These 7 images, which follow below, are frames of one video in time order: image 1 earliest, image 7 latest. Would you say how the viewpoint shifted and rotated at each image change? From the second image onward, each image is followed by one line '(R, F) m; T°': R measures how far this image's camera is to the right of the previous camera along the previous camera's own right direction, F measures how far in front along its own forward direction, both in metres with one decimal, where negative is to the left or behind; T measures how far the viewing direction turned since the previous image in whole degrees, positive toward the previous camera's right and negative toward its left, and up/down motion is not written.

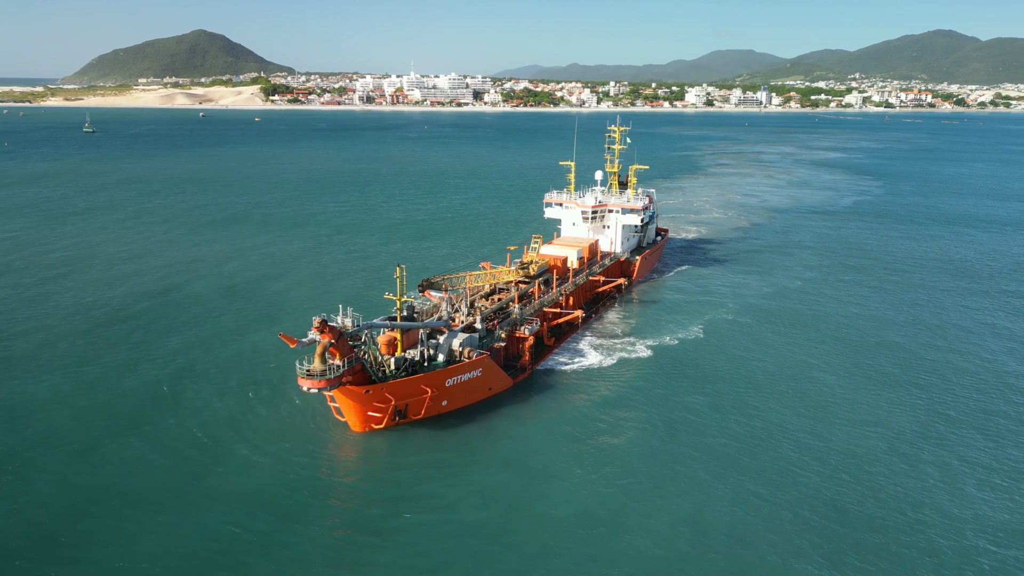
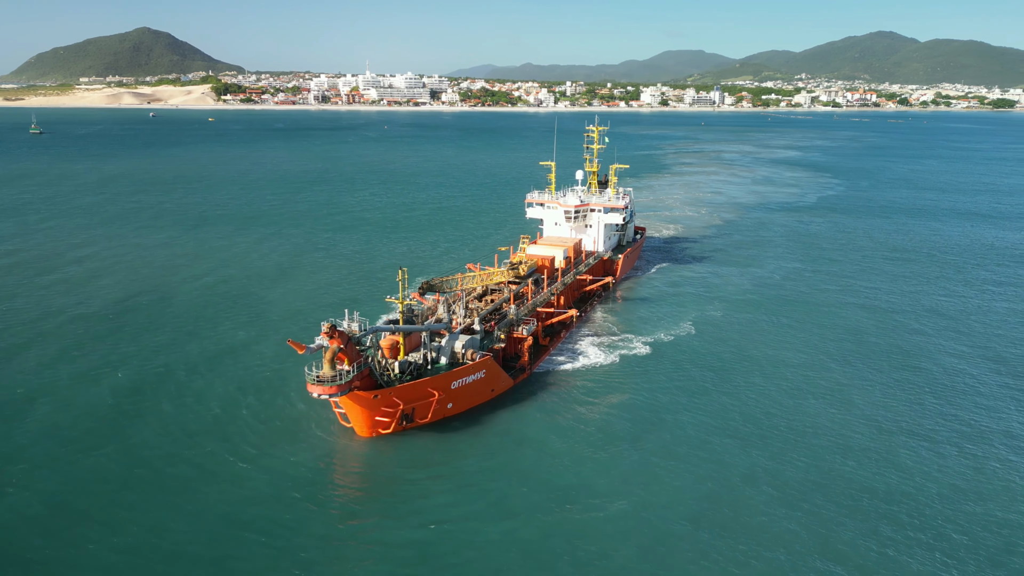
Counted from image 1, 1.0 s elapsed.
(-1.4, +0.1) m; +3°
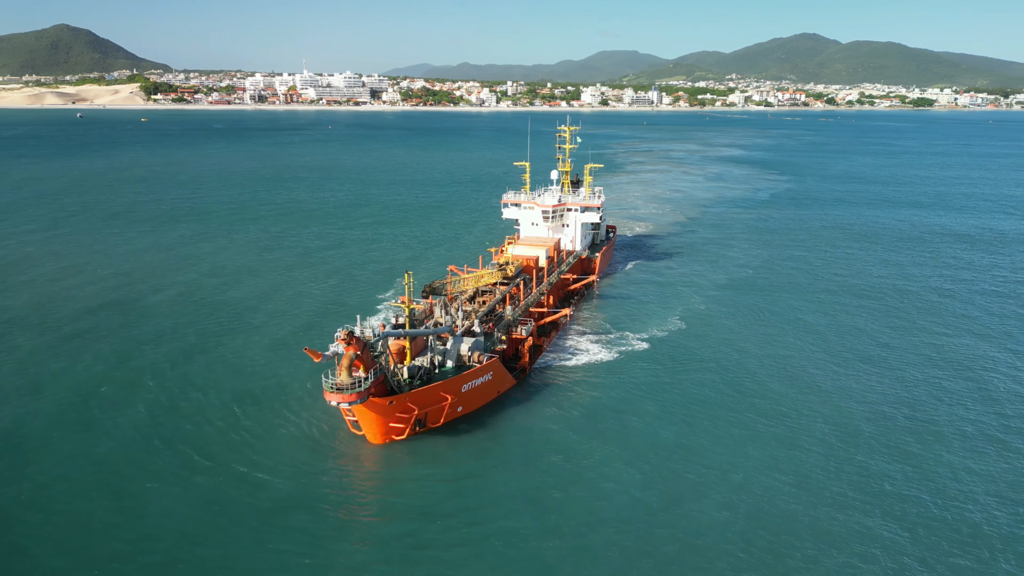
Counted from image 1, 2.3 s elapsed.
(-2.0, 0.0) m; +4°
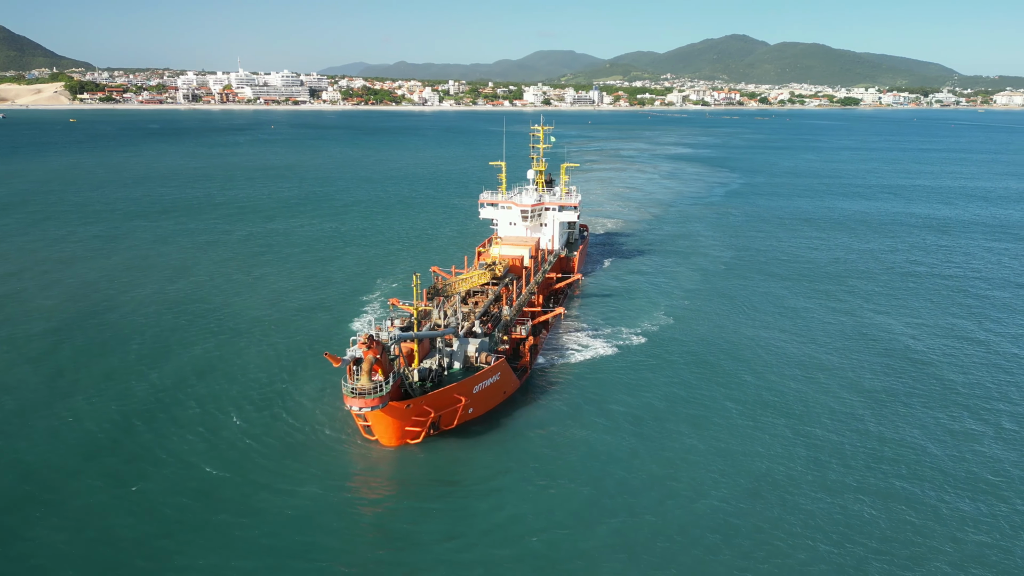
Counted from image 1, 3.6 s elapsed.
(-2.0, +0.1) m; +4°
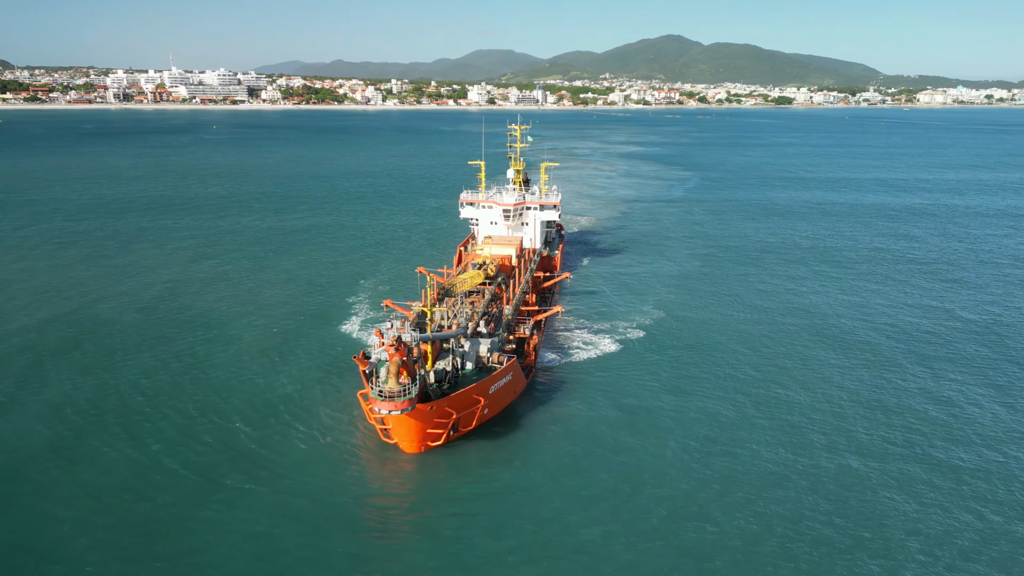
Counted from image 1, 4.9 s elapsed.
(-2.1, +0.1) m; +4°
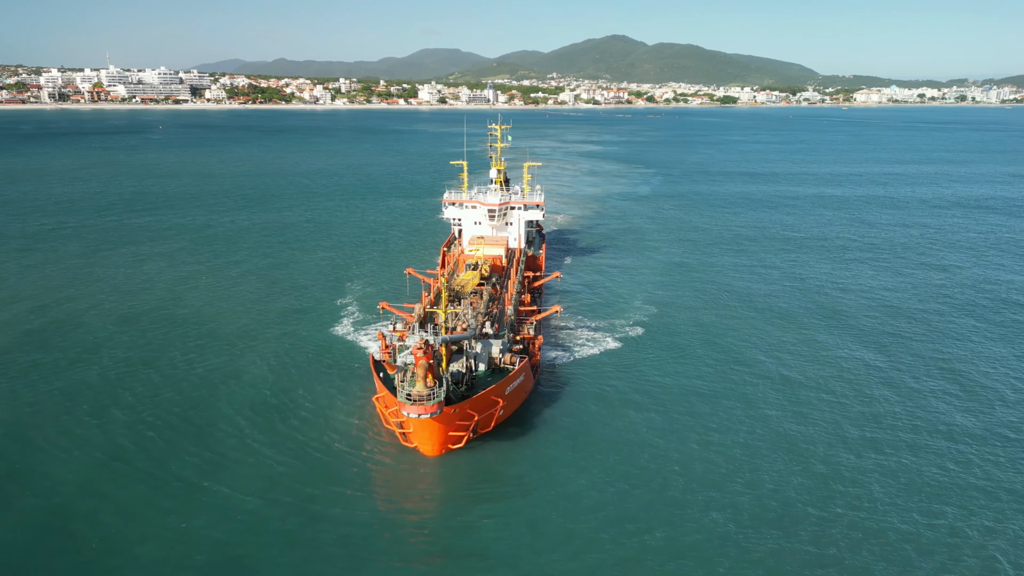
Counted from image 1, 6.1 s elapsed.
(-1.9, +0.1) m; +3°
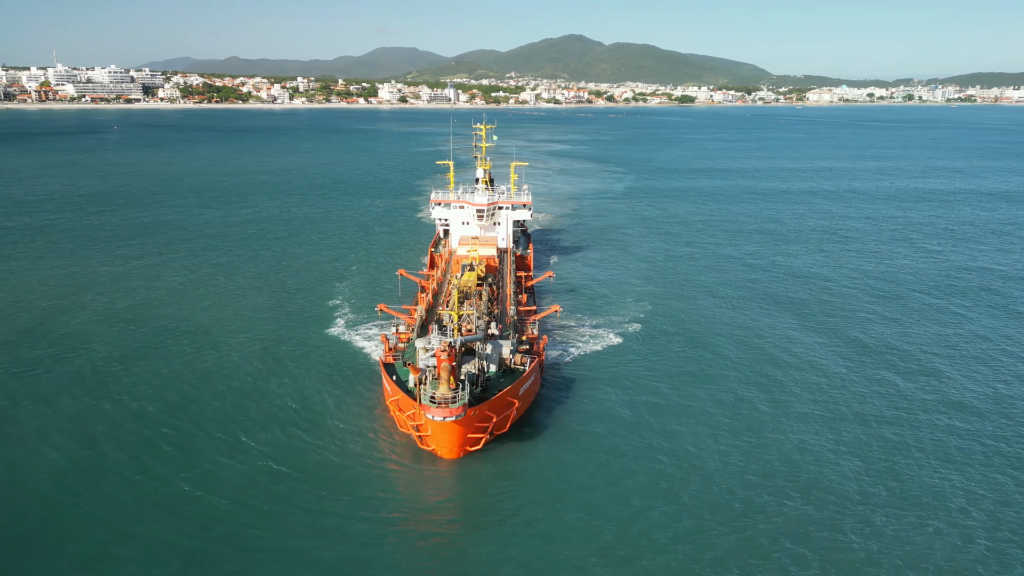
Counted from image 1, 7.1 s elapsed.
(-1.5, +0.2) m; +3°
